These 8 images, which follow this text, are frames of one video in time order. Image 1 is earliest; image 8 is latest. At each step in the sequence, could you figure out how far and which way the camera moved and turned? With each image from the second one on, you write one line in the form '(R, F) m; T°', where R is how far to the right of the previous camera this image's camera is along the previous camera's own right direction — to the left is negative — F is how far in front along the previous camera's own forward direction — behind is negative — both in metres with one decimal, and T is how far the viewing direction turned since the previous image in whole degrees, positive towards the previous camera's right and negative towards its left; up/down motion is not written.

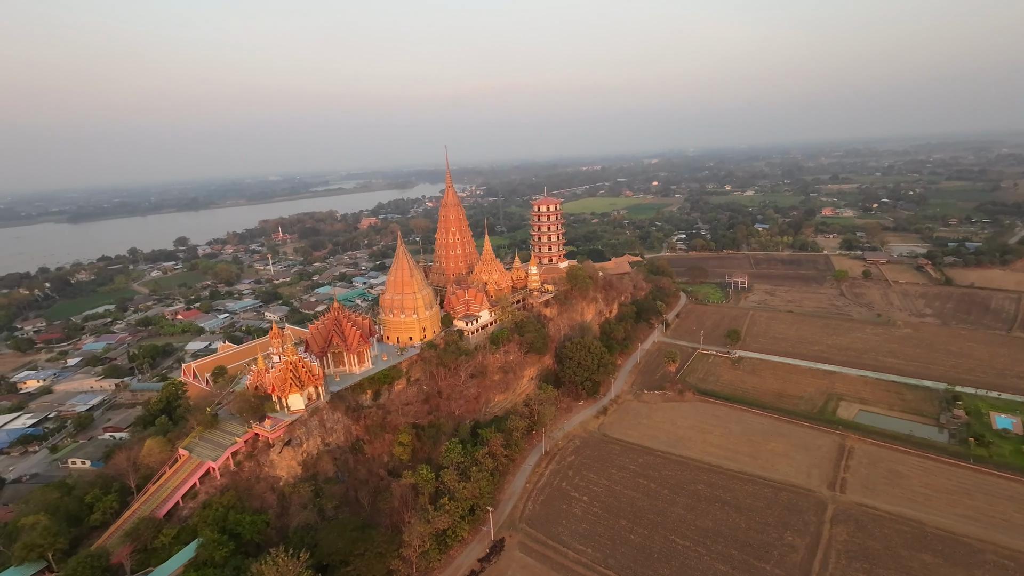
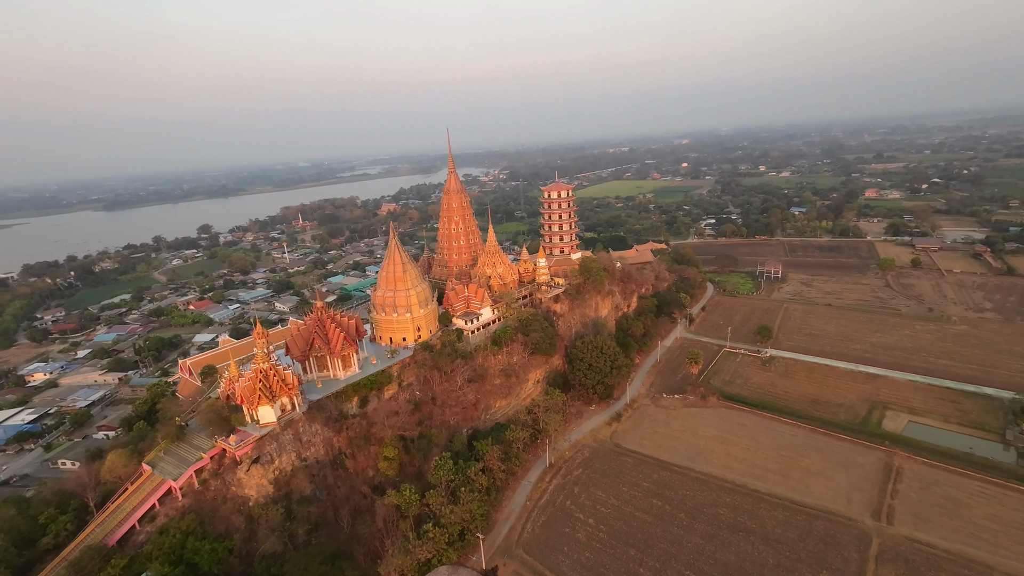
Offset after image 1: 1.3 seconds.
(+1.3, +2.6) m; -3°
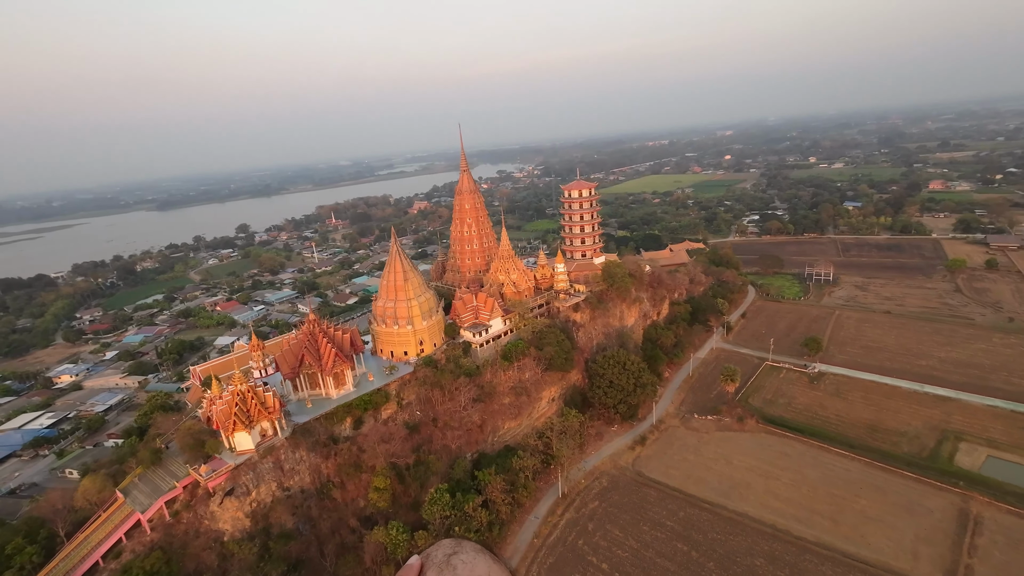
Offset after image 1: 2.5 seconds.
(+1.3, +2.3) m; -4°
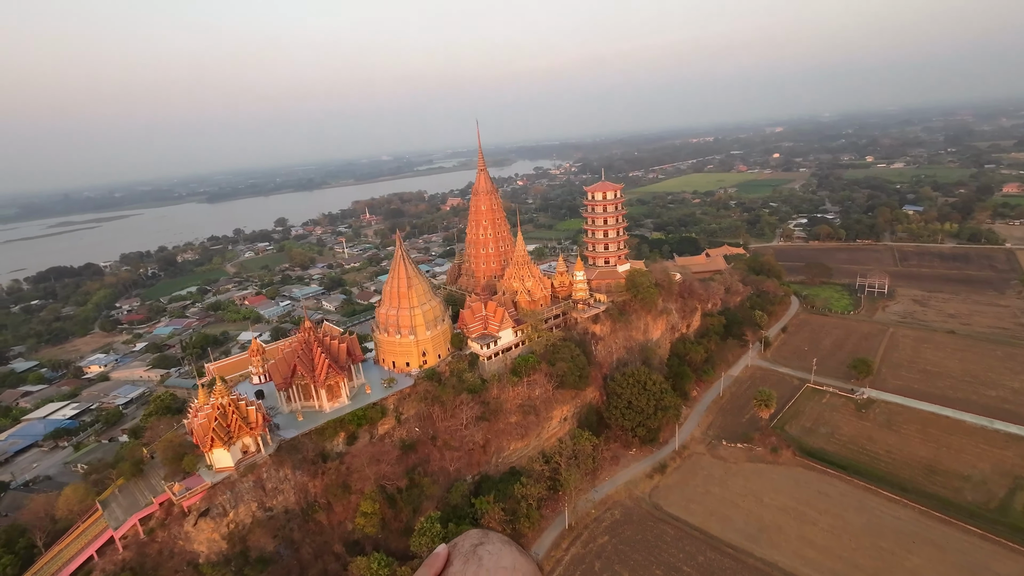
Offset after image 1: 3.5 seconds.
(+1.2, +1.8) m; -4°
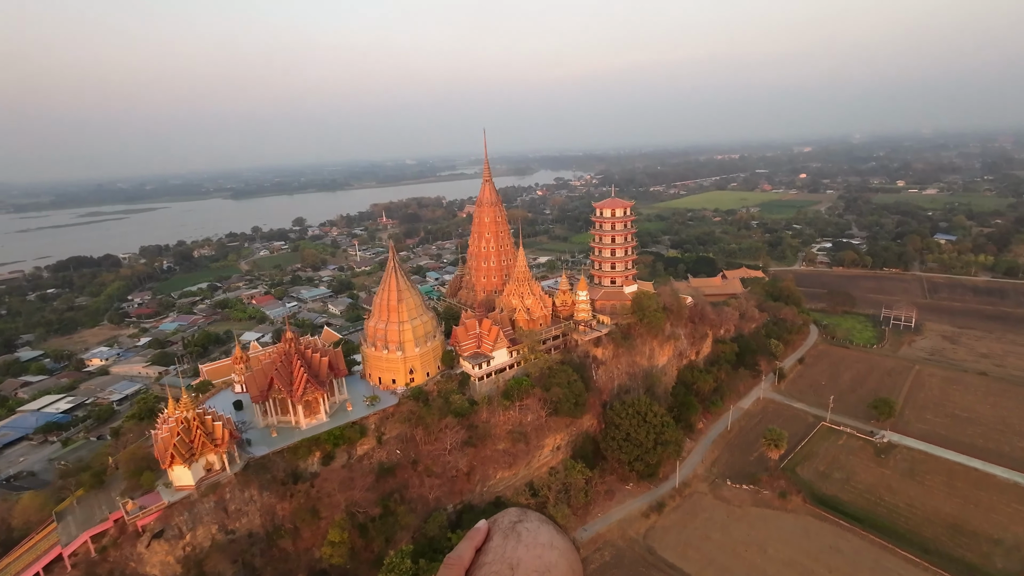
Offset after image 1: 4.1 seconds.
(+0.9, +1.2) m; -2°
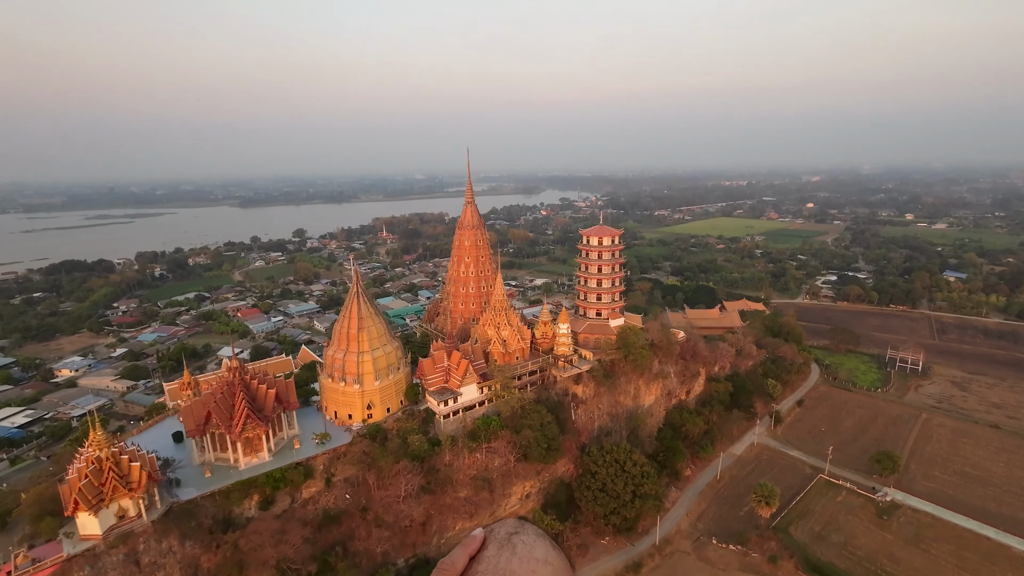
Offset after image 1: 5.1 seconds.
(+1.3, +1.6) m; -1°
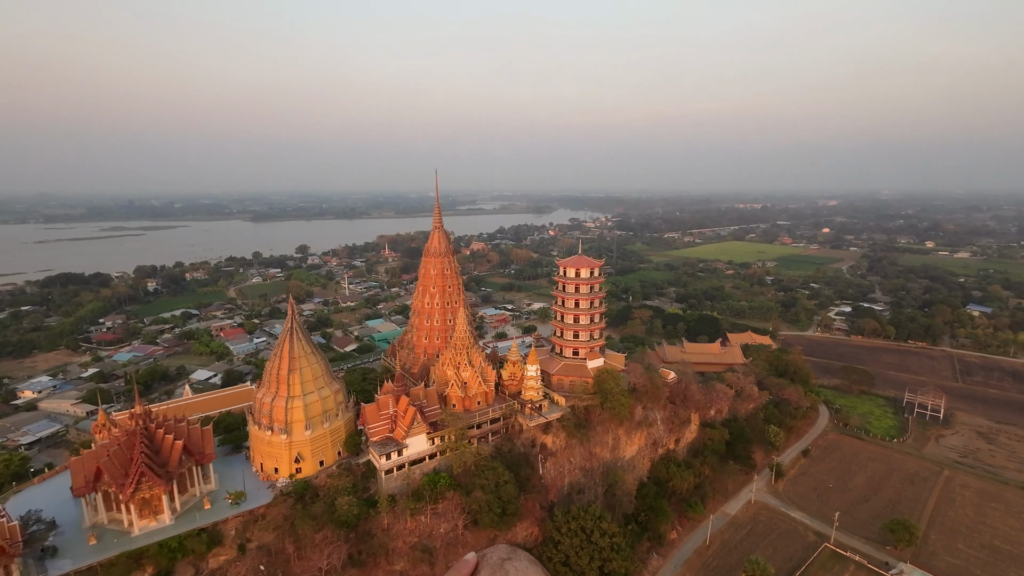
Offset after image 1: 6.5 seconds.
(+2.1, +2.3) m; -2°
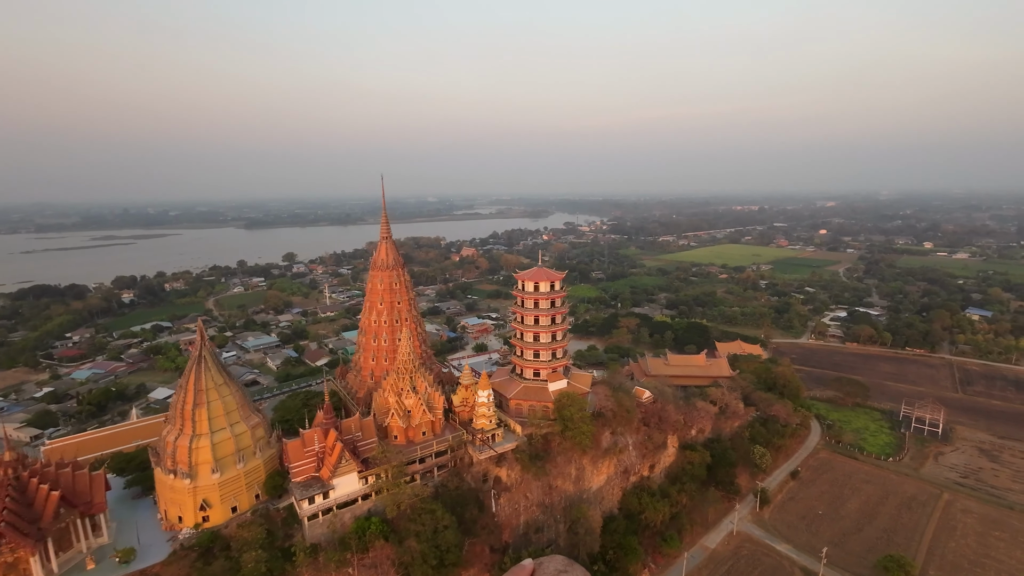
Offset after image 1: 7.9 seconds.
(+2.0, +2.0) m; 0°
